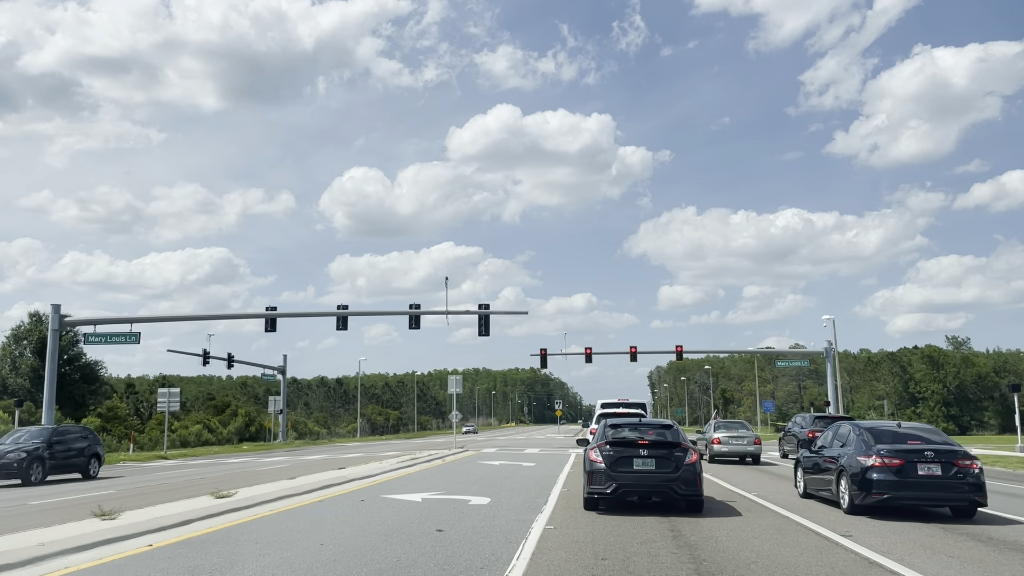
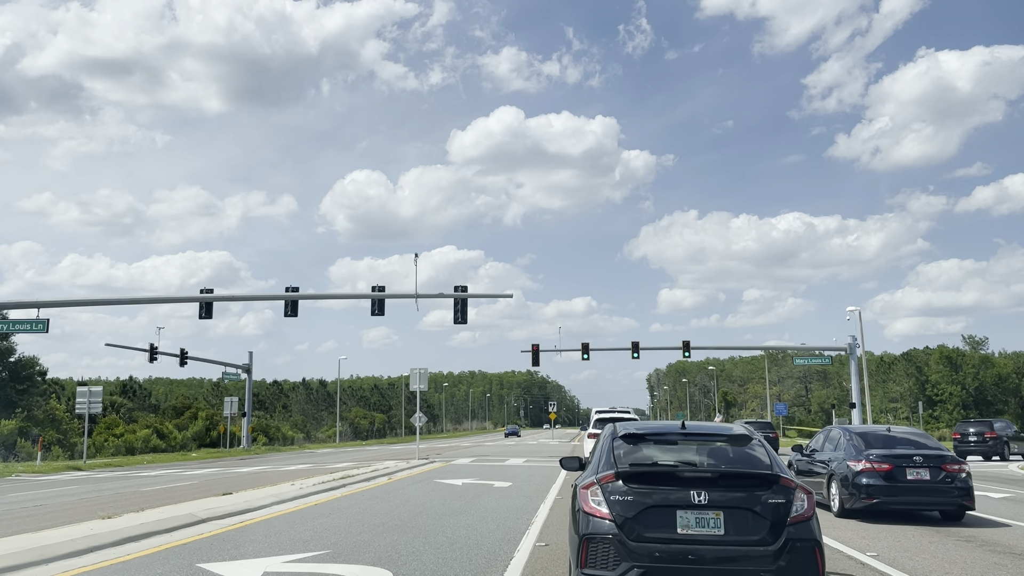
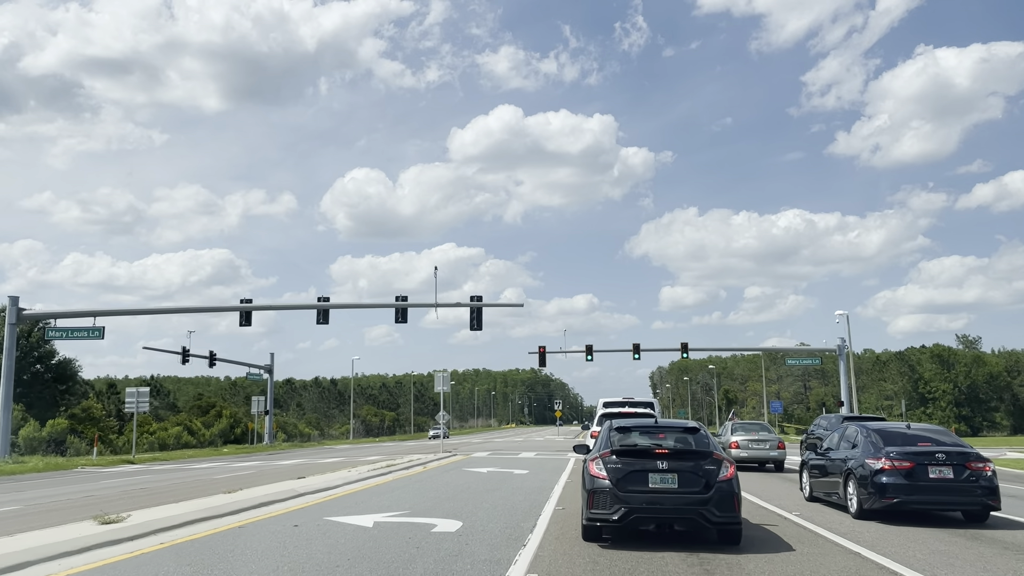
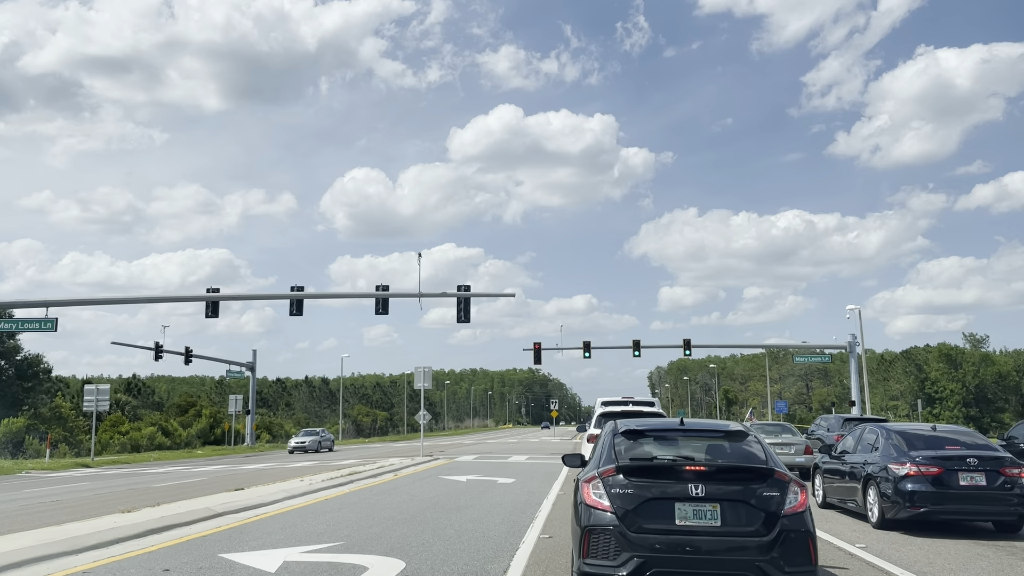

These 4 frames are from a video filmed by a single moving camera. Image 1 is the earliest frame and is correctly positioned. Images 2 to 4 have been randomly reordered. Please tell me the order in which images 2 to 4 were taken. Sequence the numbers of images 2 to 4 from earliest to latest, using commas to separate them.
3, 4, 2
